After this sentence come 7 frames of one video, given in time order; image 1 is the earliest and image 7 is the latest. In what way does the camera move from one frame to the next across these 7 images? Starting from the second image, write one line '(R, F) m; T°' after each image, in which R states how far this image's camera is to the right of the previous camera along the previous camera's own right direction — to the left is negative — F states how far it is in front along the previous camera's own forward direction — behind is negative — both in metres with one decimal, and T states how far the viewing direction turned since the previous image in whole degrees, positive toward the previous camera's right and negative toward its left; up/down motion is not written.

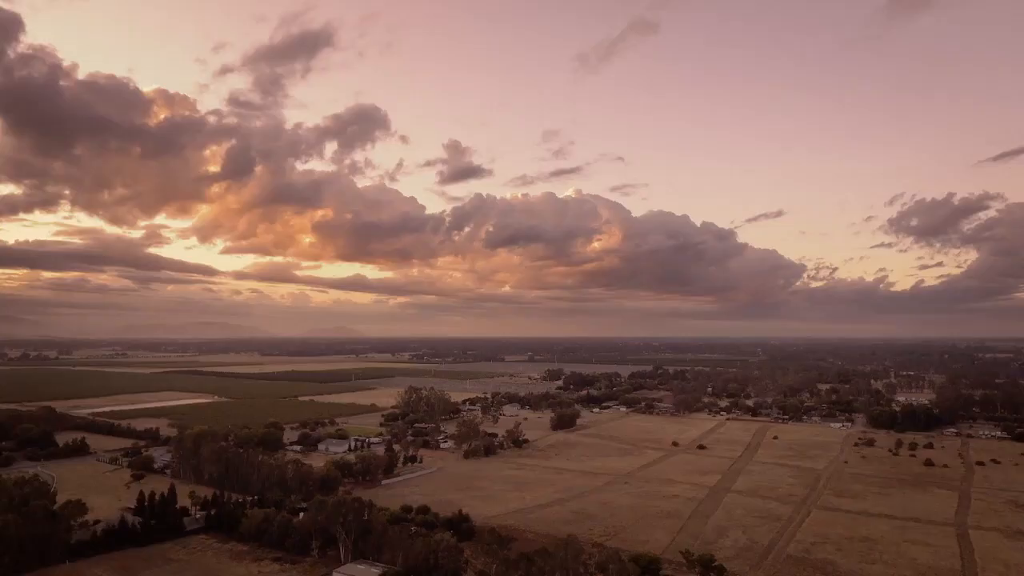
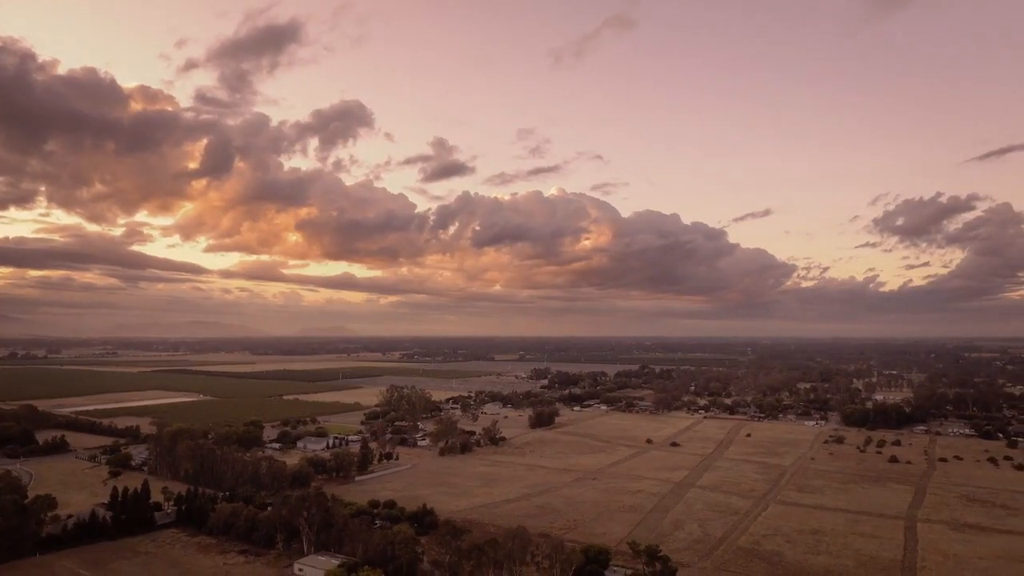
(+1.6, -0.9) m; +1°
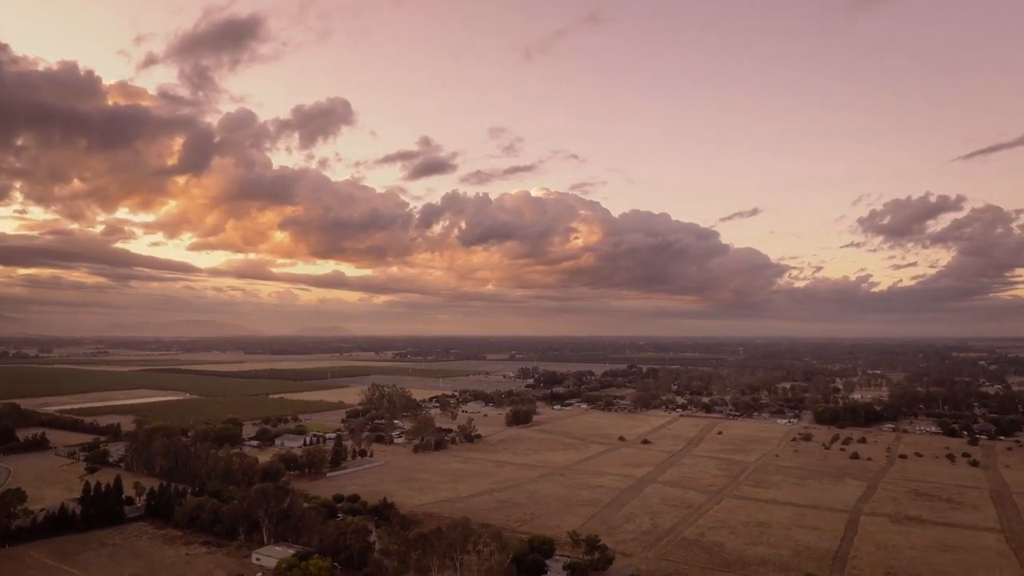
(+2.1, -1.2) m; 0°
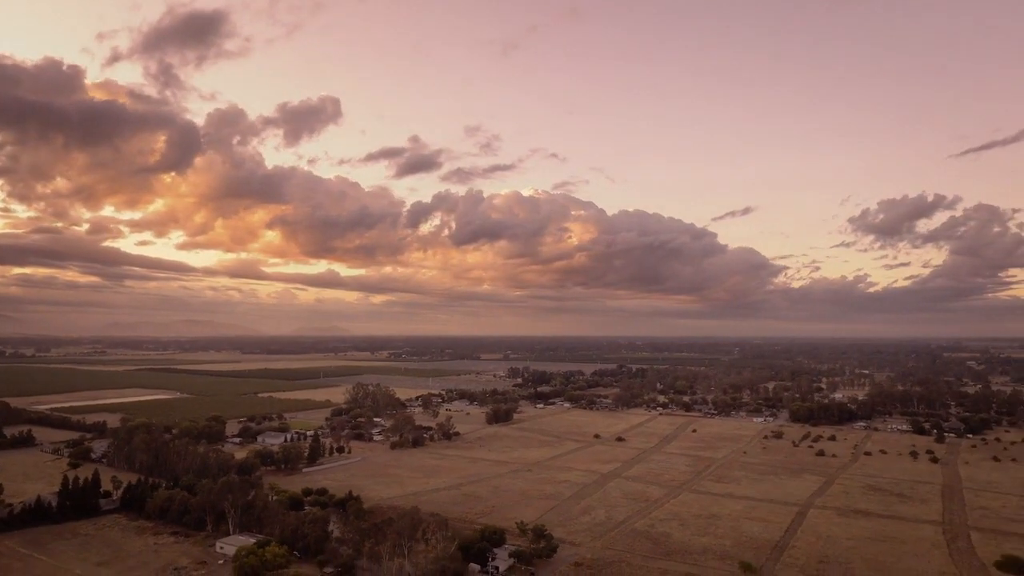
(+2.2, -1.3) m; 0°
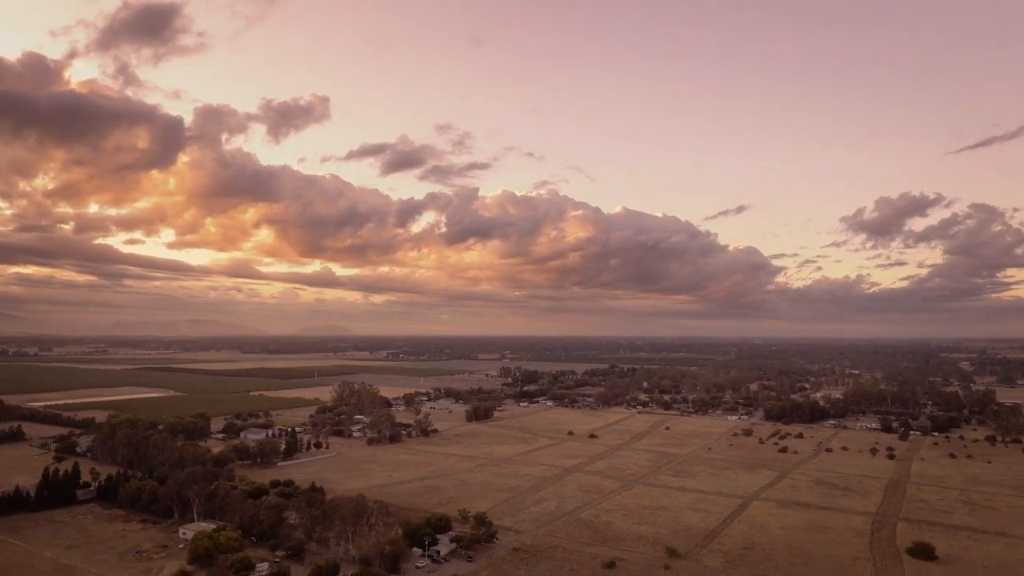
(+2.9, -1.8) m; 0°
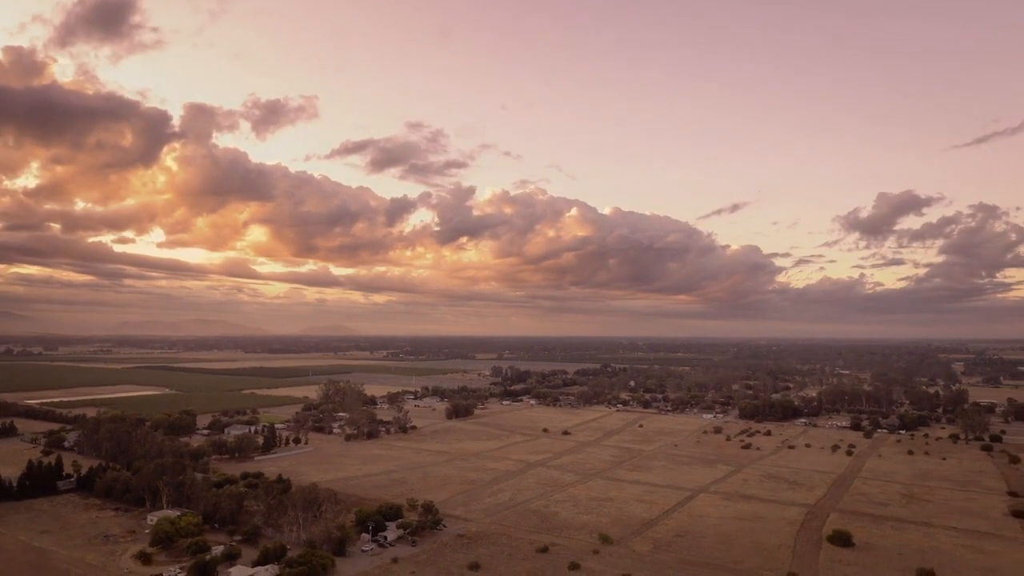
(+3.0, -1.9) m; 0°
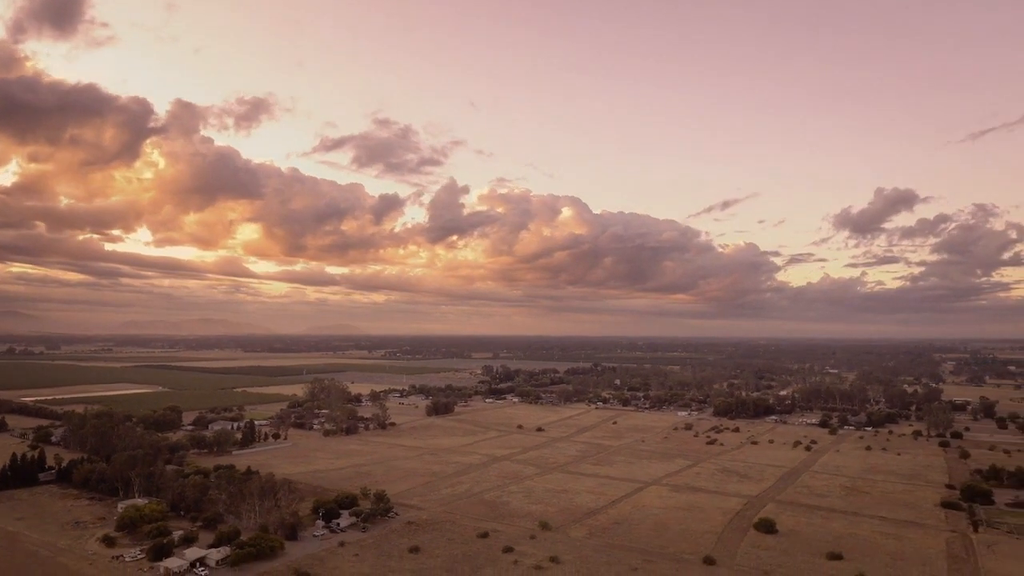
(+3.0, -1.9) m; 0°
